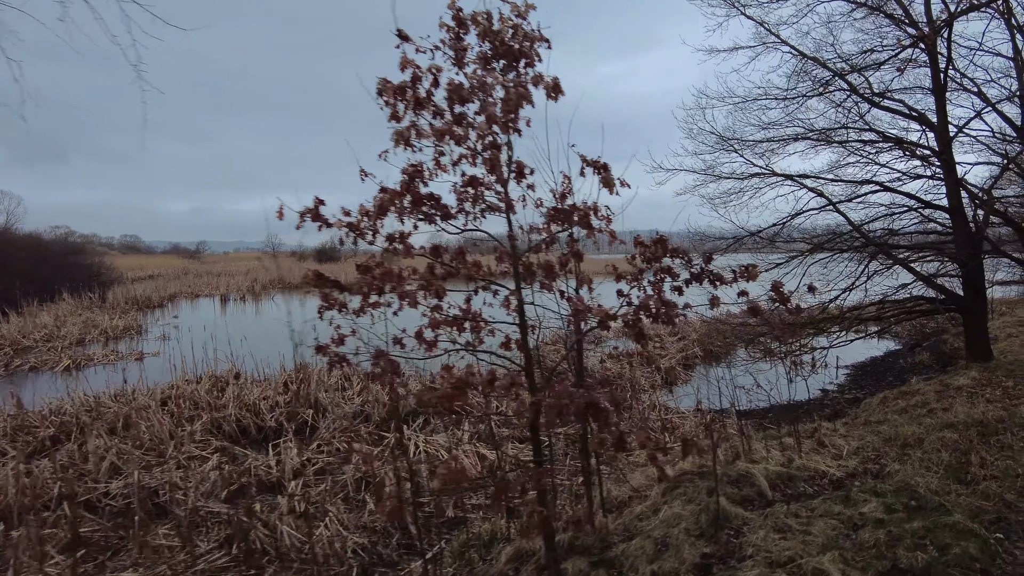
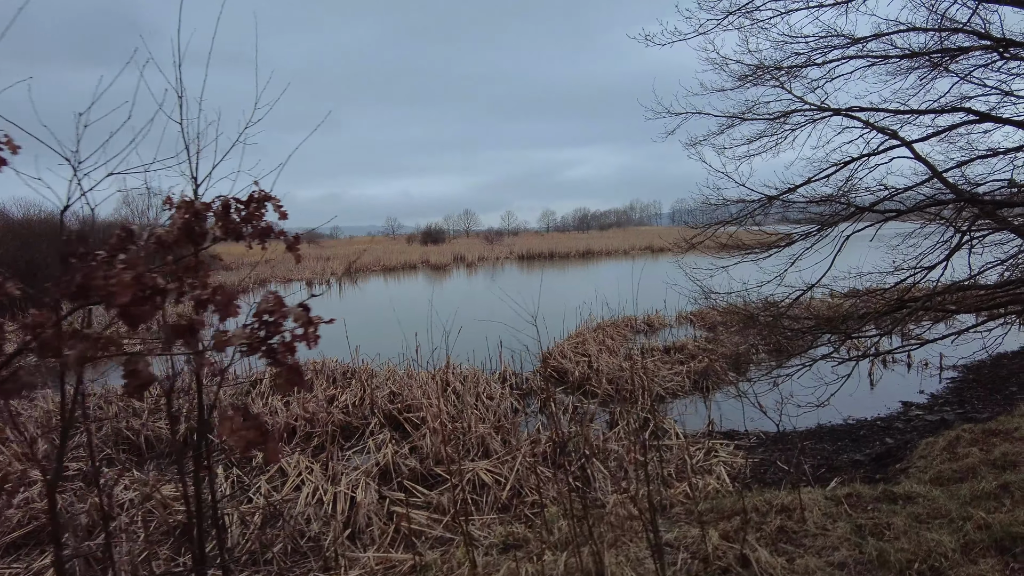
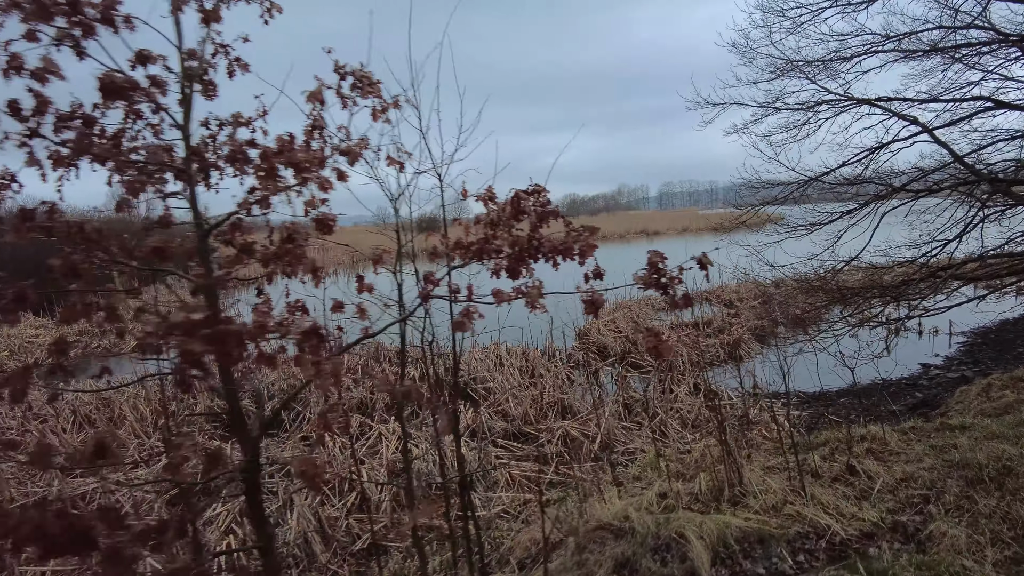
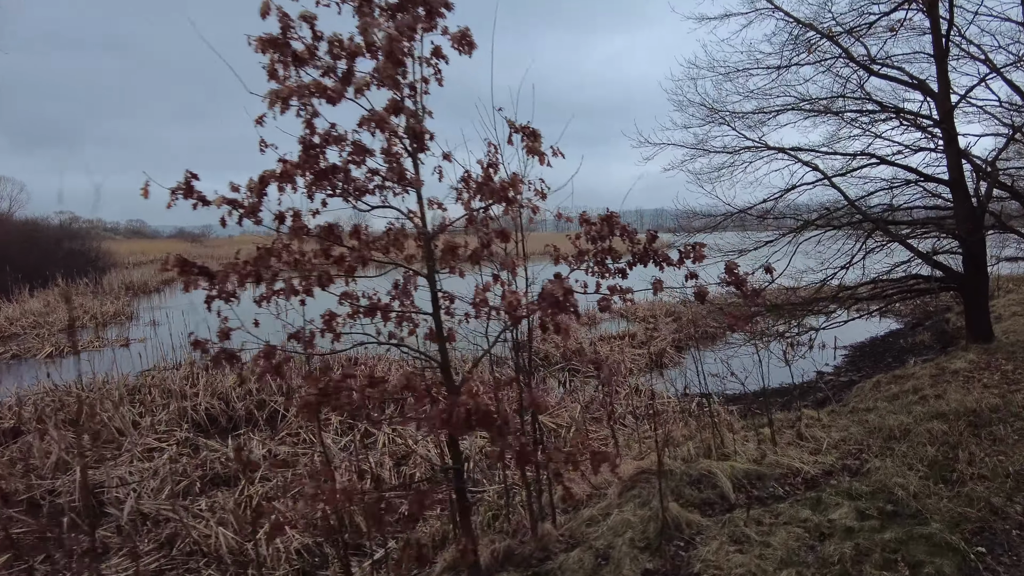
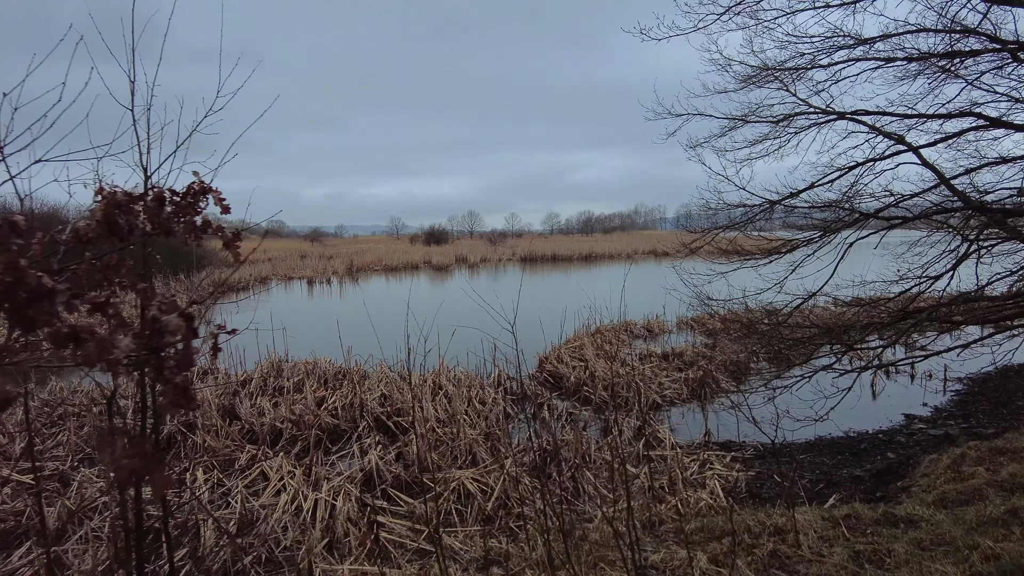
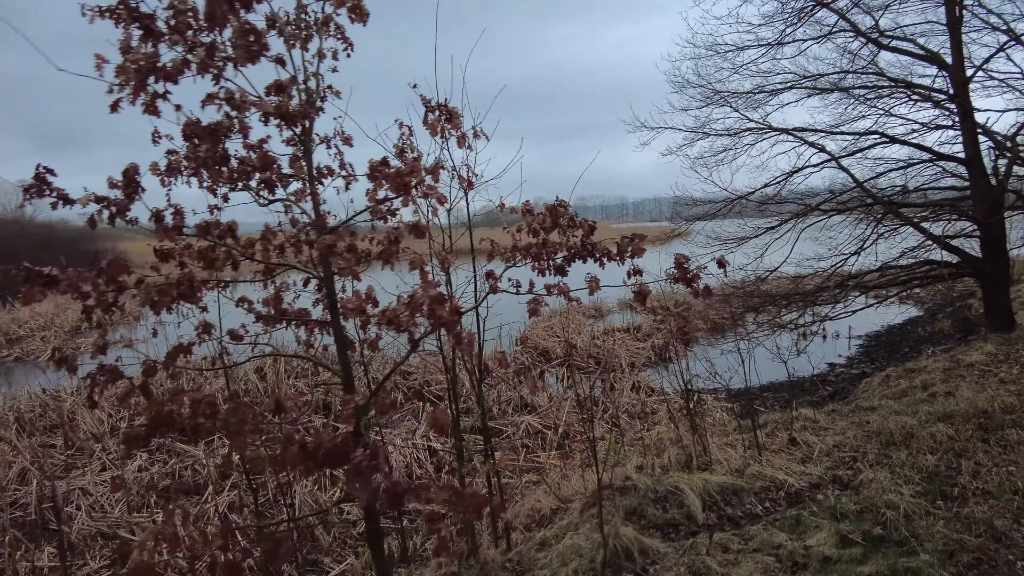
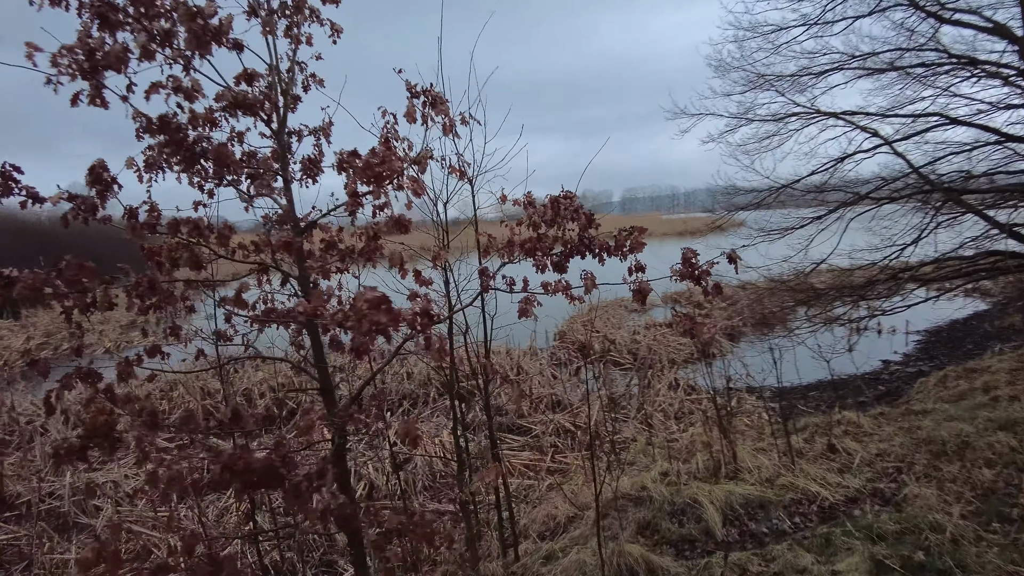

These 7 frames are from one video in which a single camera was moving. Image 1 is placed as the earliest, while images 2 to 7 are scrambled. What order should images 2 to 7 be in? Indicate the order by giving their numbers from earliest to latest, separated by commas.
4, 6, 7, 3, 2, 5
